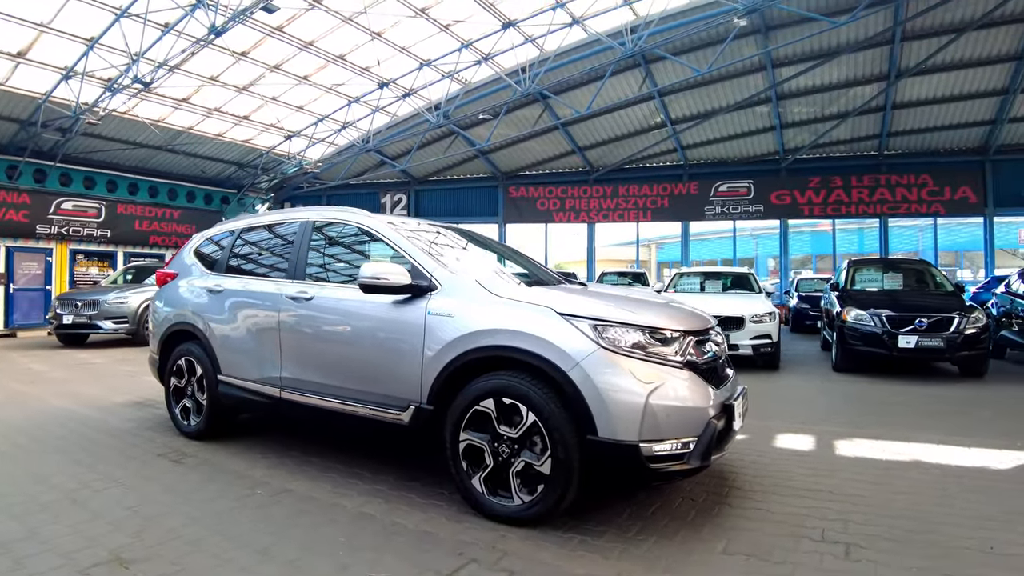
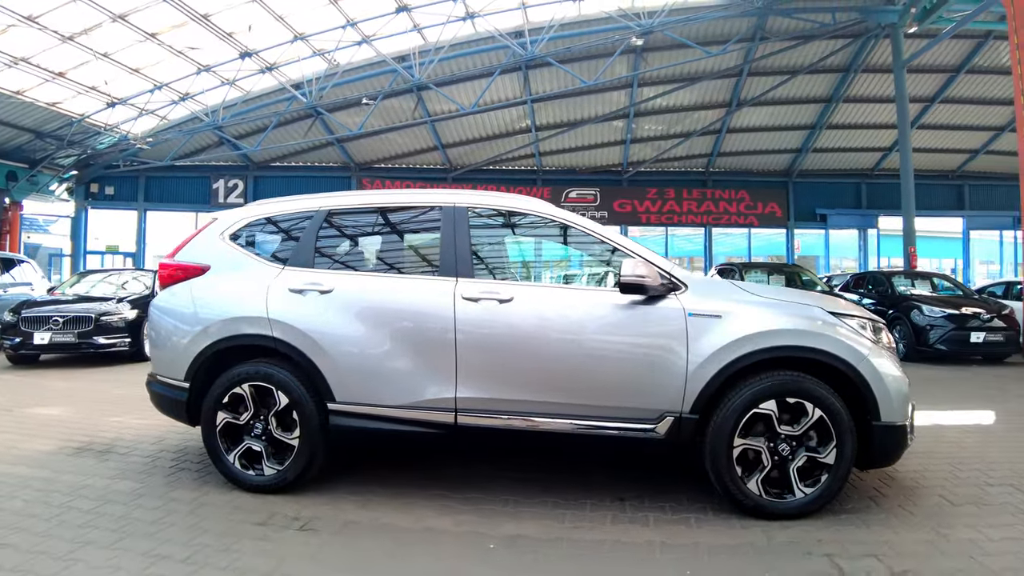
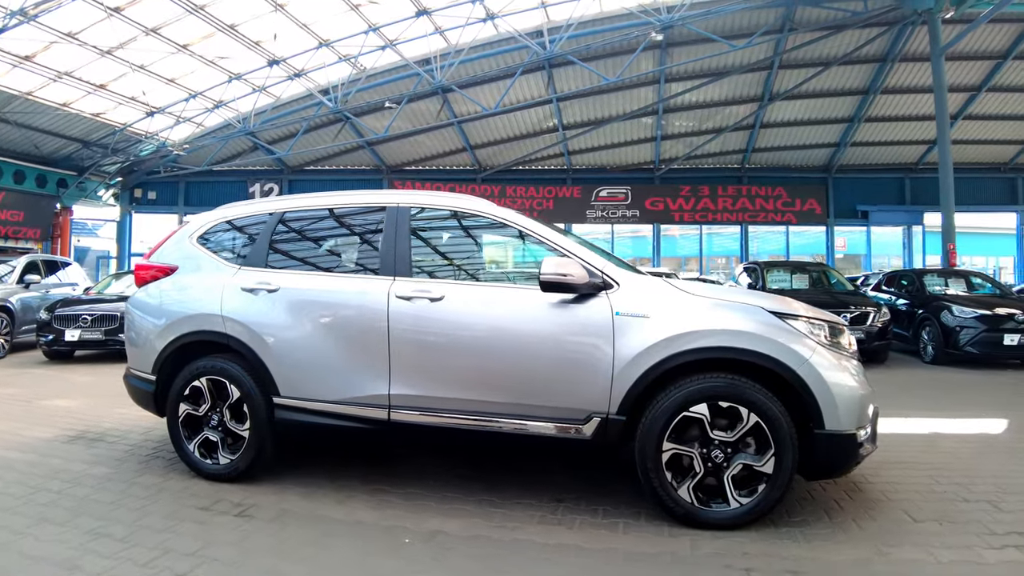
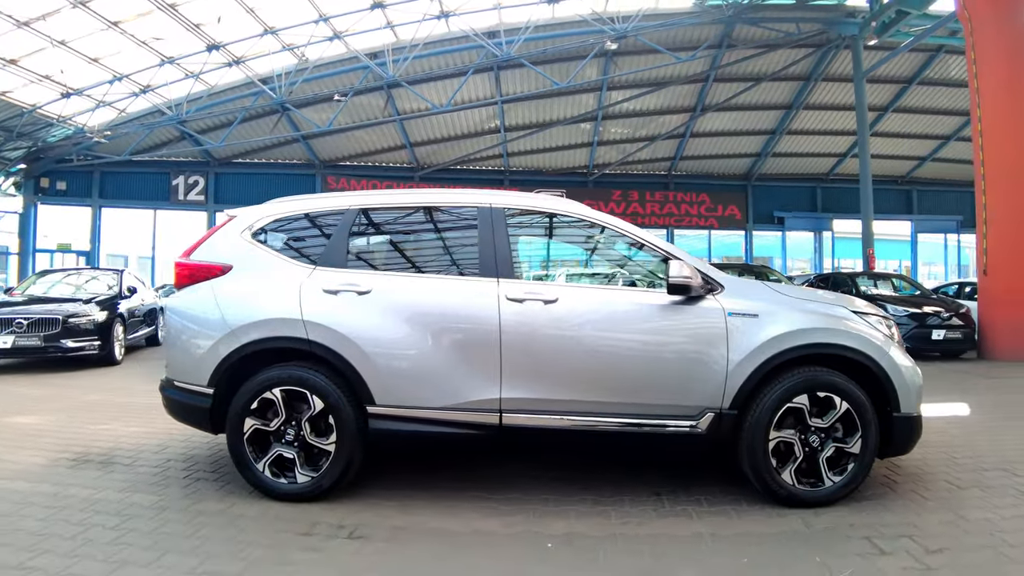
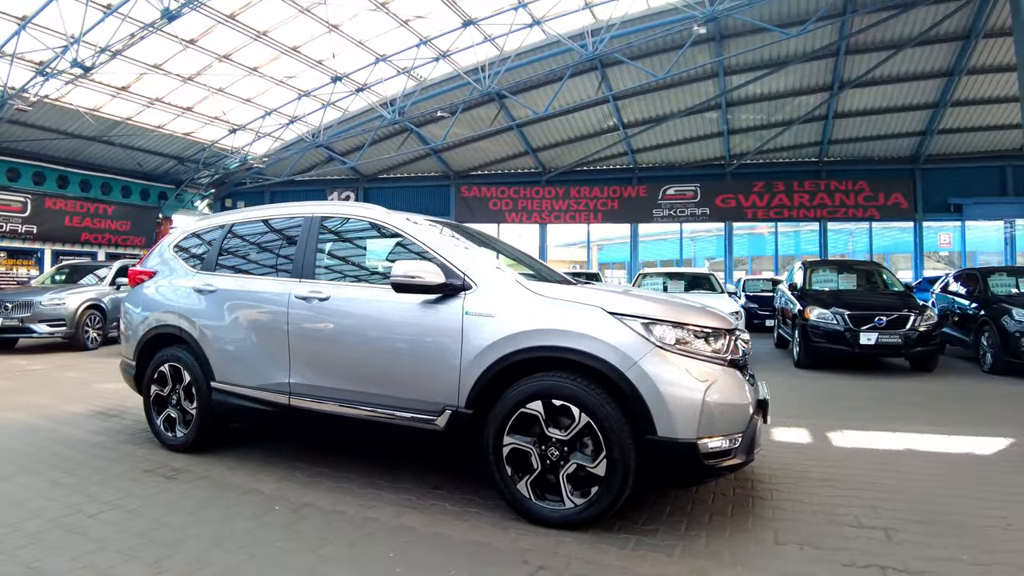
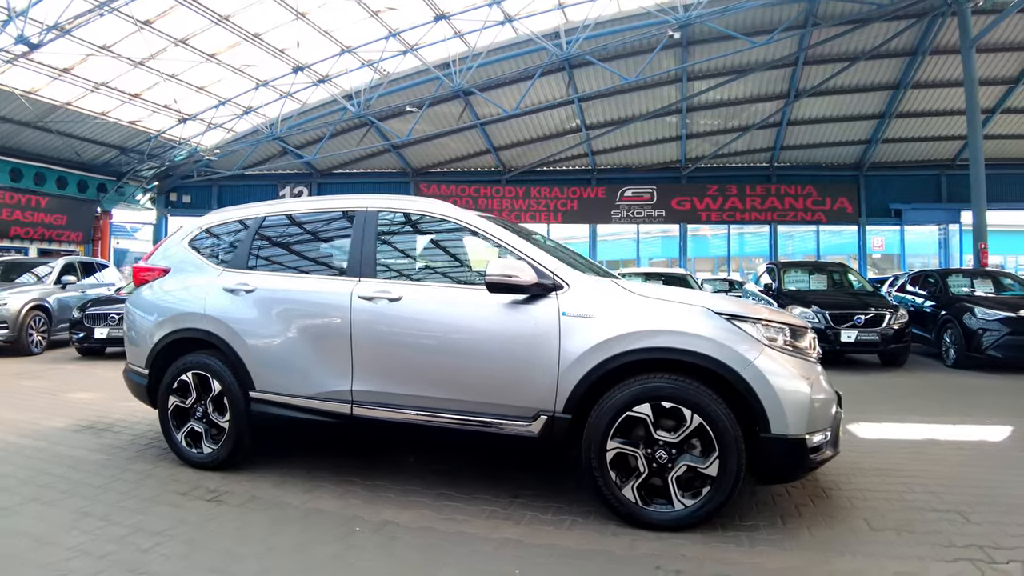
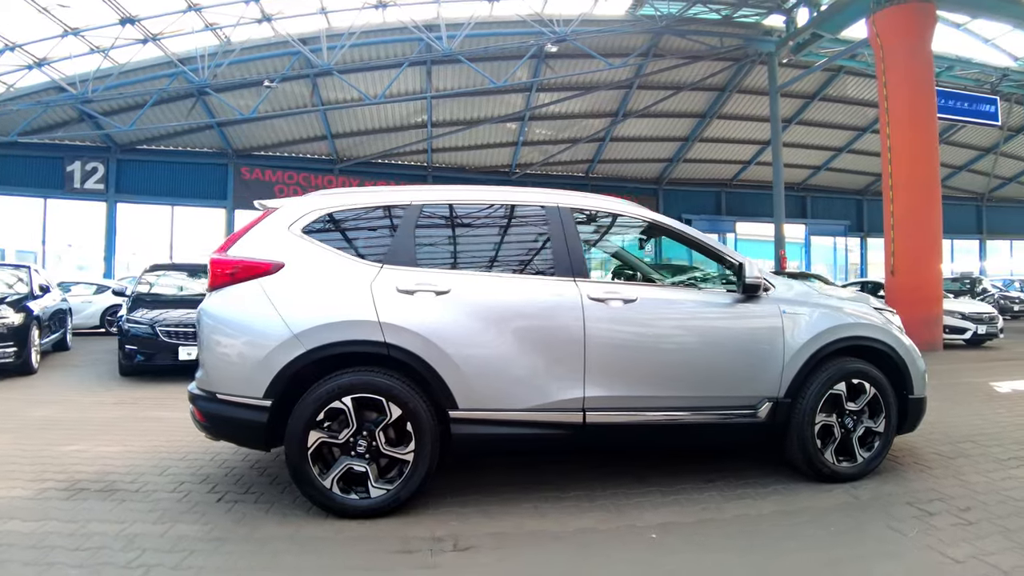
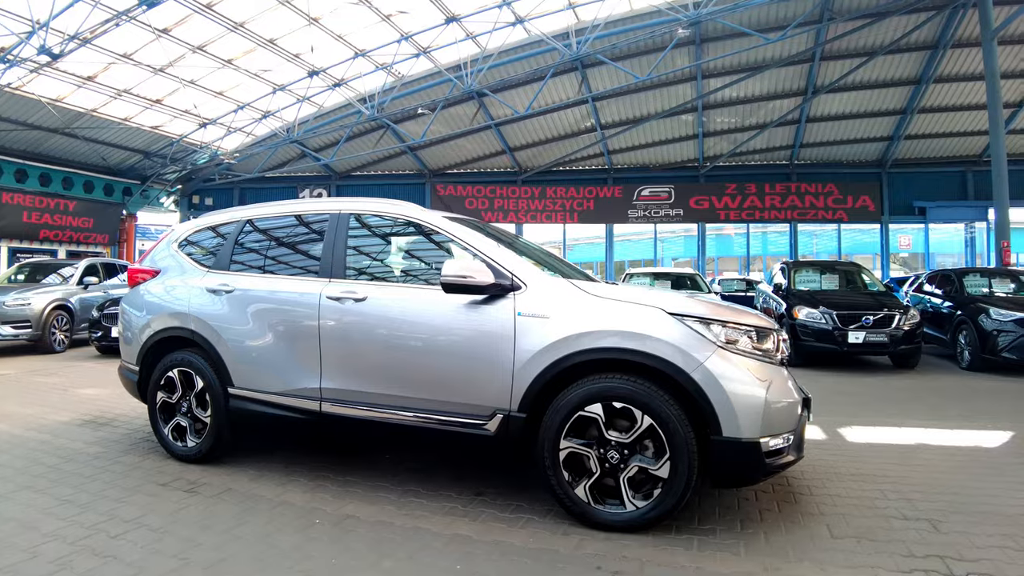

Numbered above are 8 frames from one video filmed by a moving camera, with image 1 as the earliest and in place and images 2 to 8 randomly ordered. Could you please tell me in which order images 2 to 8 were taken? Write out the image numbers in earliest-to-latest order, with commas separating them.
5, 8, 6, 3, 2, 4, 7
